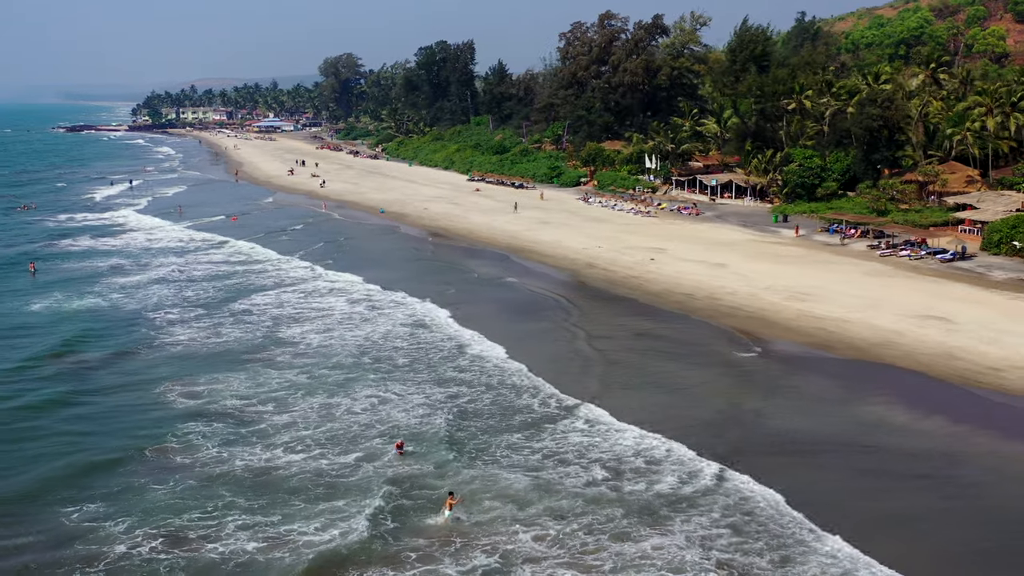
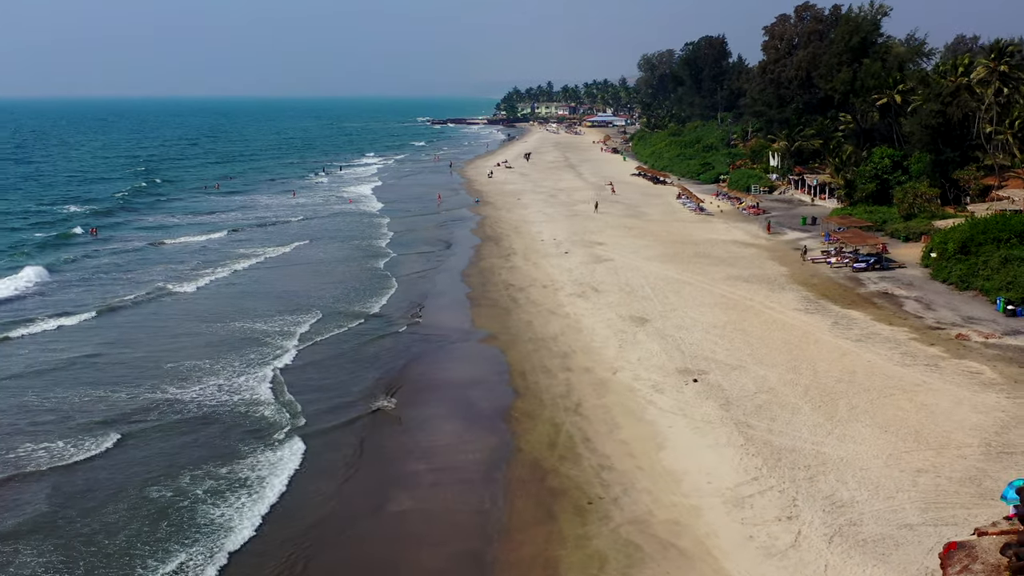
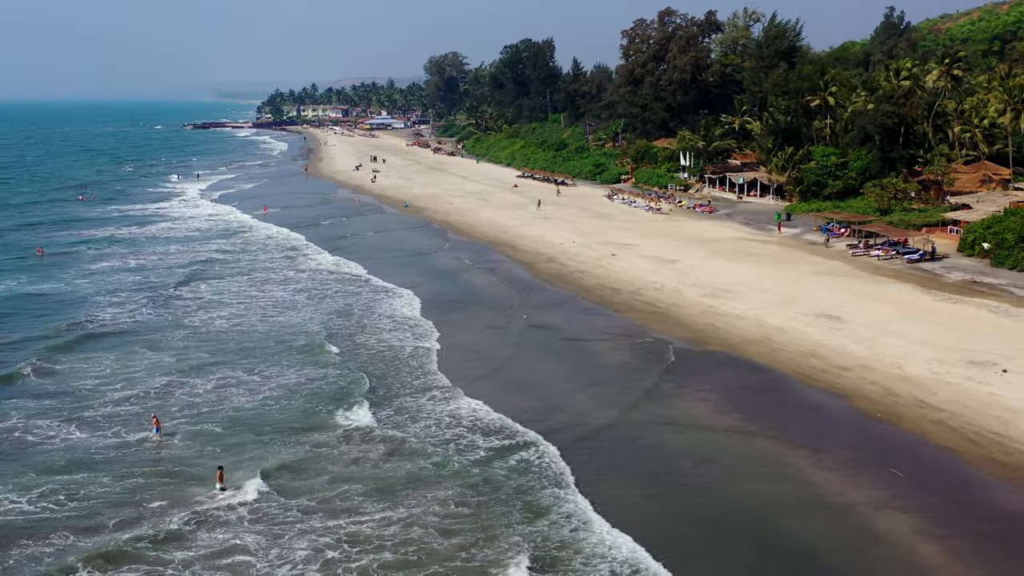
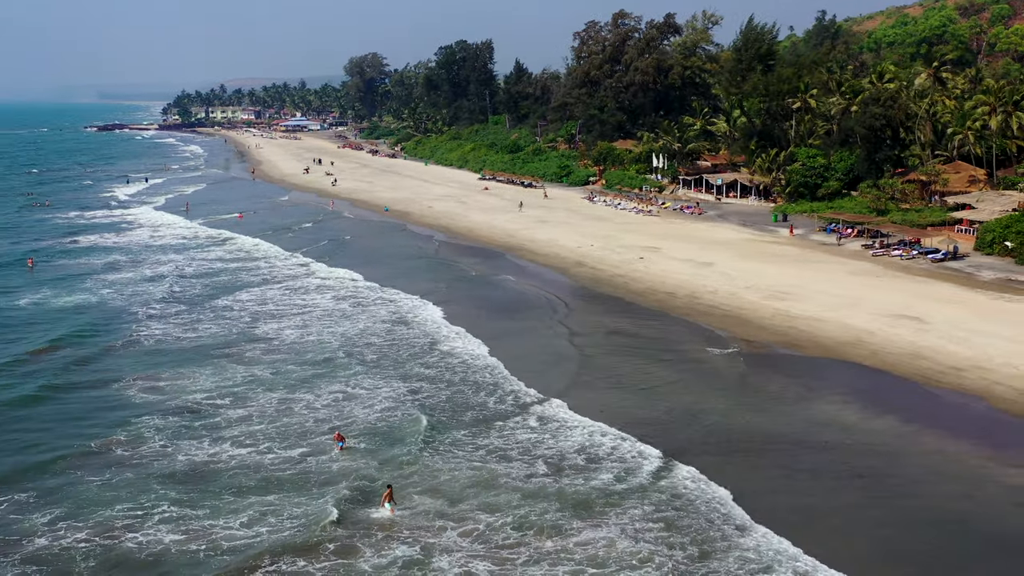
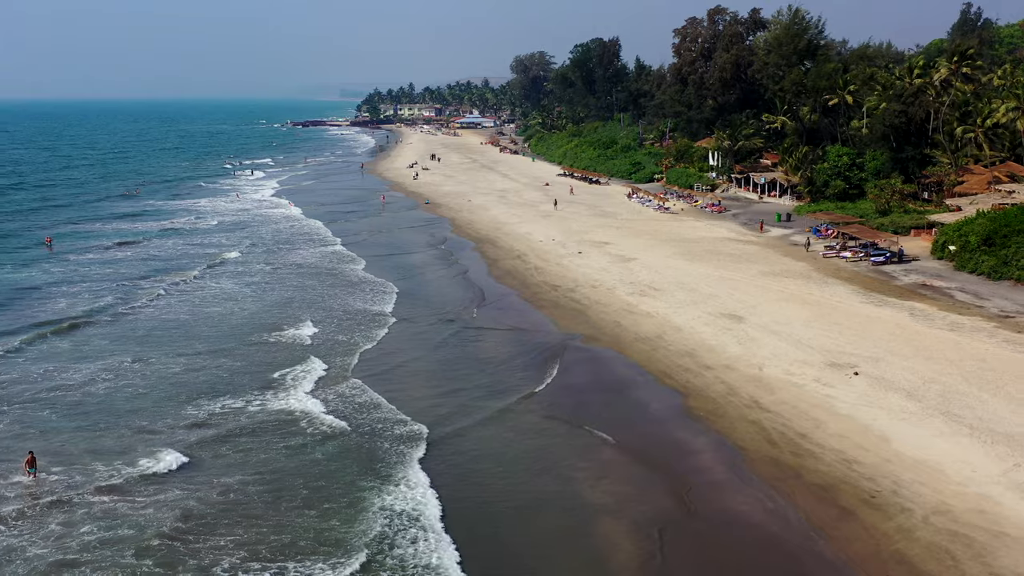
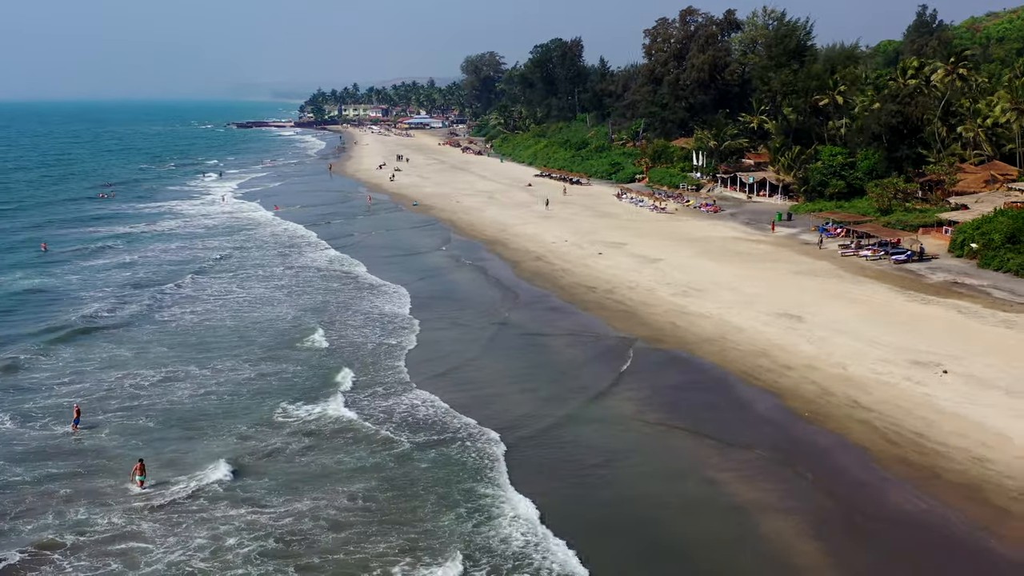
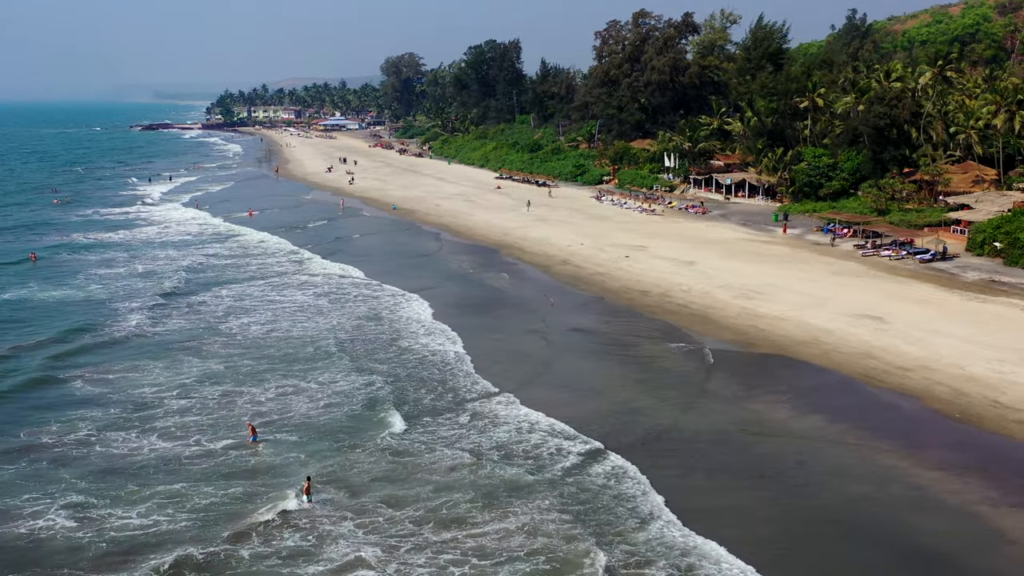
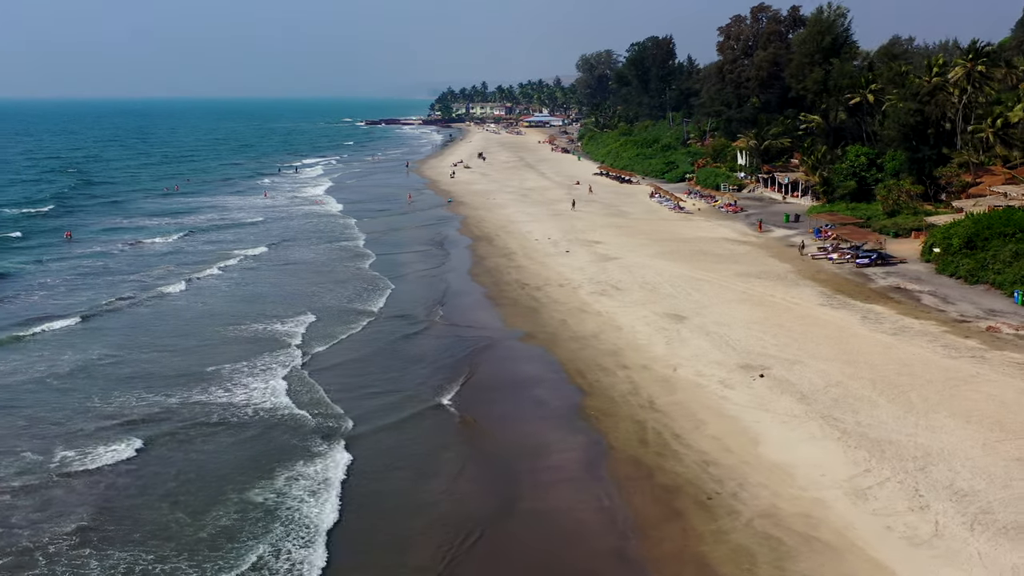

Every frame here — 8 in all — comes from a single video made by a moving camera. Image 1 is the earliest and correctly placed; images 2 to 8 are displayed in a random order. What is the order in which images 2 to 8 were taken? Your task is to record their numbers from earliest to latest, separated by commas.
4, 7, 3, 6, 5, 8, 2
